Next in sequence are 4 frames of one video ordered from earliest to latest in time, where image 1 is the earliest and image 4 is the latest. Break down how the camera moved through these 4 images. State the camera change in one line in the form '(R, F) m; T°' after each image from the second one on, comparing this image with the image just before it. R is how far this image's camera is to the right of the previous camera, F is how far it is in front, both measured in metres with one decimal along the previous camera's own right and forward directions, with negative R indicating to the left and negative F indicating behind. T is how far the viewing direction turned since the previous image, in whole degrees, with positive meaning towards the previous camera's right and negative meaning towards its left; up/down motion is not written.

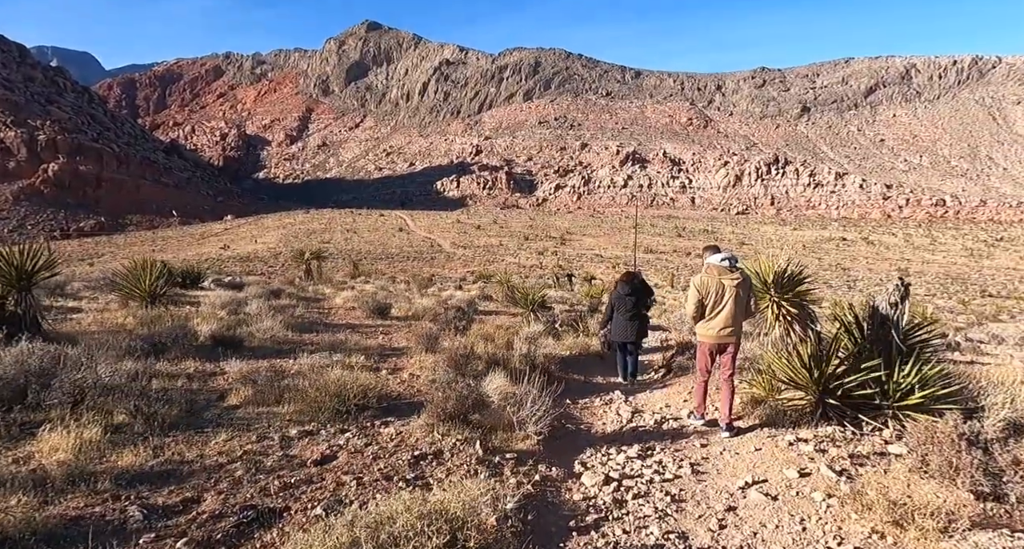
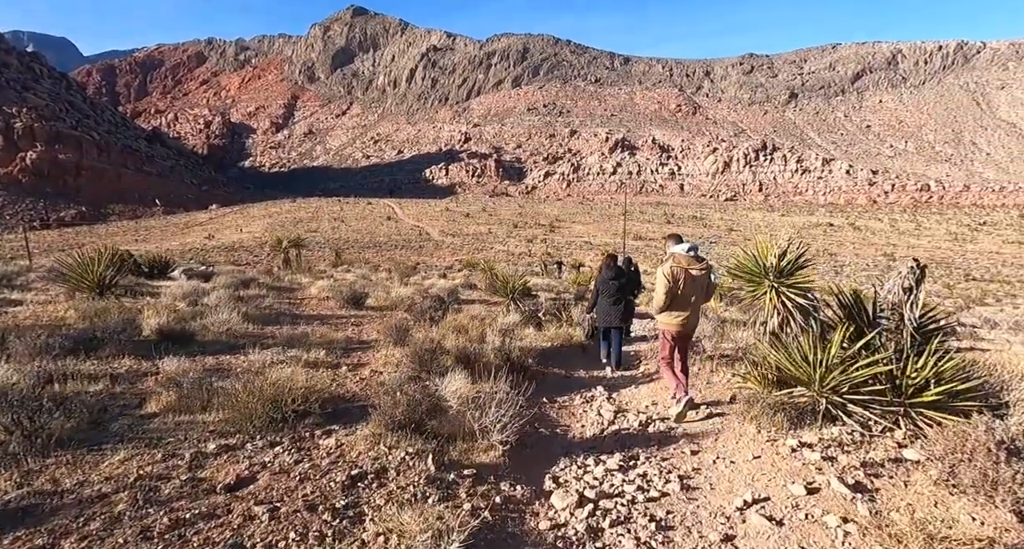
(+0.2, +0.7) m; +1°
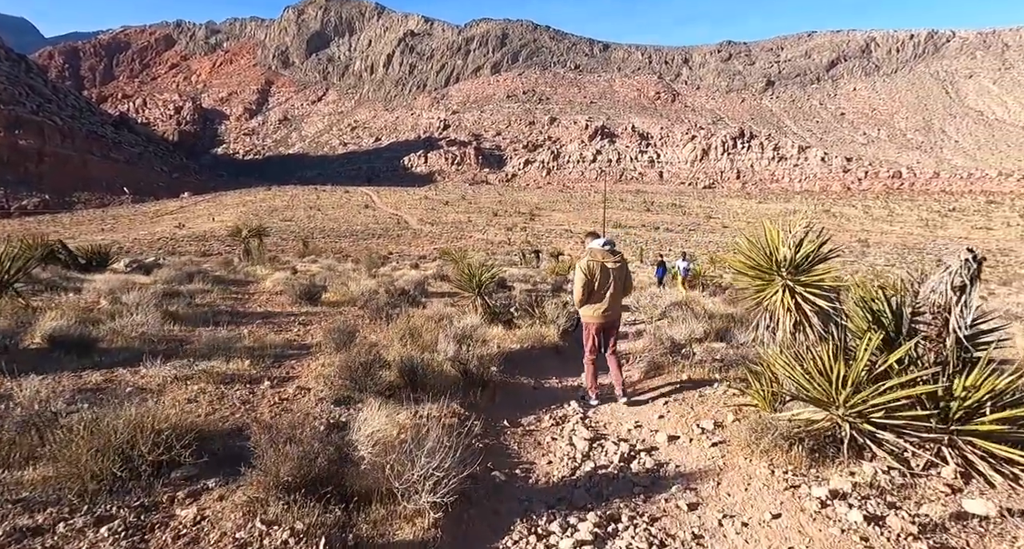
(+0.2, +1.2) m; +2°
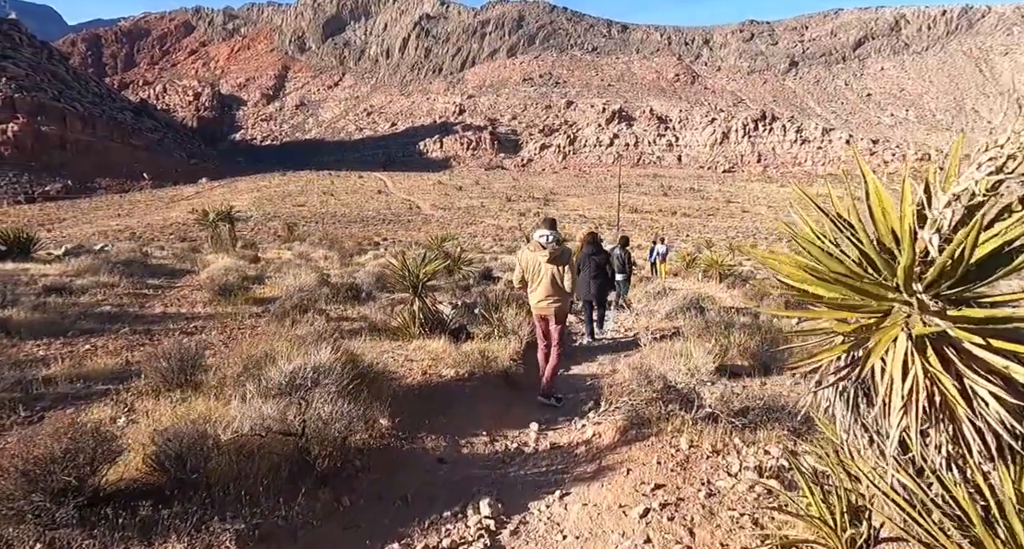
(+0.7, +2.8) m; -1°
